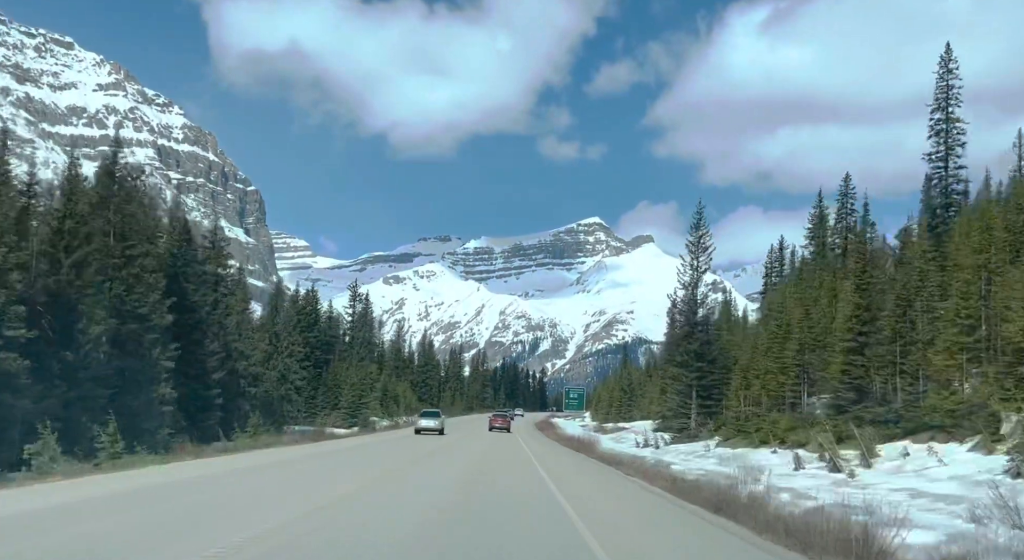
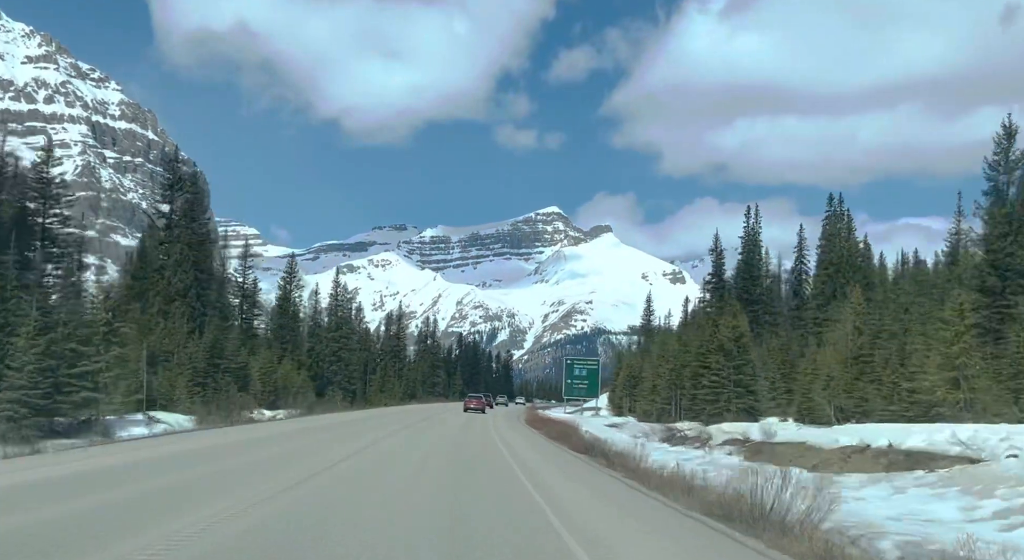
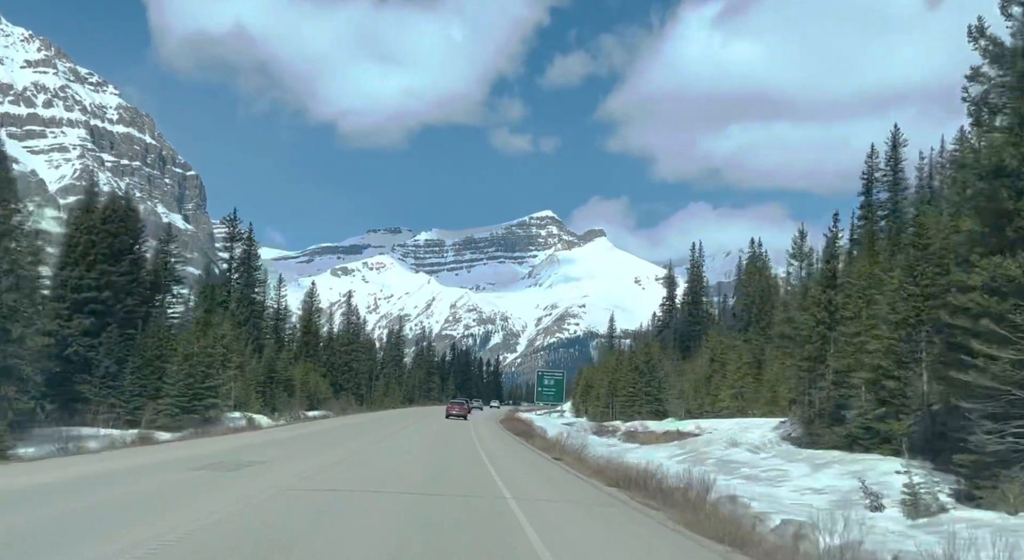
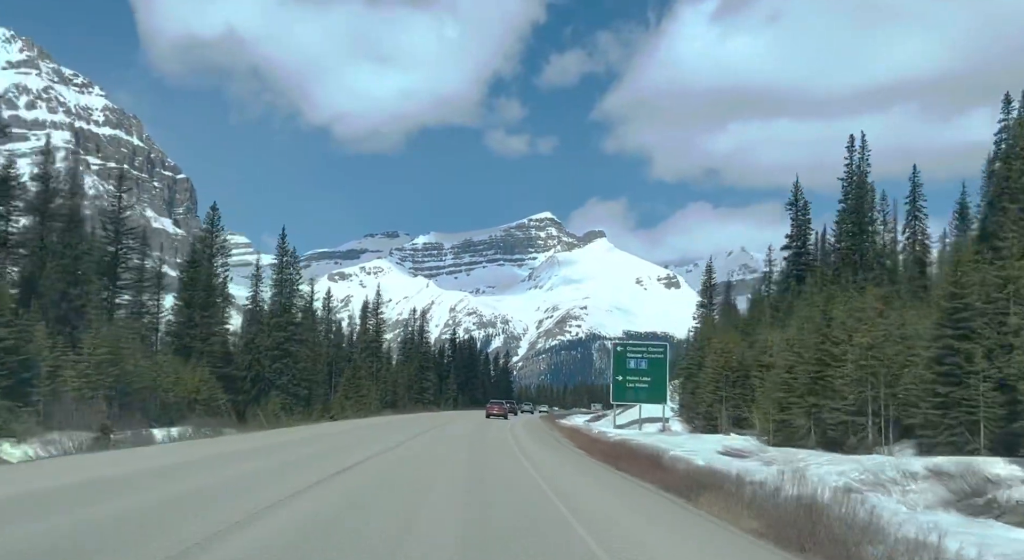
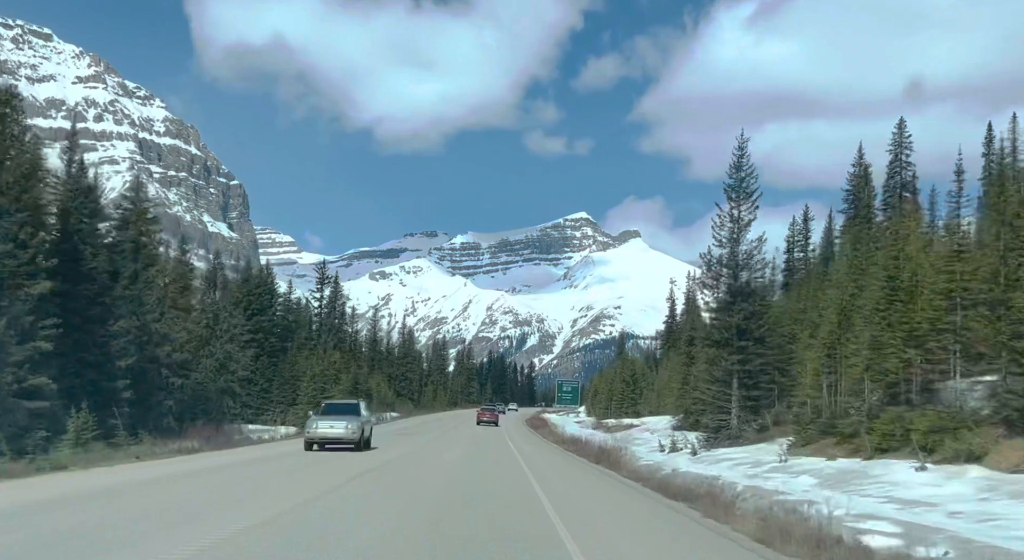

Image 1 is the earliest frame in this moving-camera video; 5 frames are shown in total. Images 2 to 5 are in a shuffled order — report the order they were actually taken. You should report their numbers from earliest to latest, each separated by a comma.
5, 3, 2, 4
